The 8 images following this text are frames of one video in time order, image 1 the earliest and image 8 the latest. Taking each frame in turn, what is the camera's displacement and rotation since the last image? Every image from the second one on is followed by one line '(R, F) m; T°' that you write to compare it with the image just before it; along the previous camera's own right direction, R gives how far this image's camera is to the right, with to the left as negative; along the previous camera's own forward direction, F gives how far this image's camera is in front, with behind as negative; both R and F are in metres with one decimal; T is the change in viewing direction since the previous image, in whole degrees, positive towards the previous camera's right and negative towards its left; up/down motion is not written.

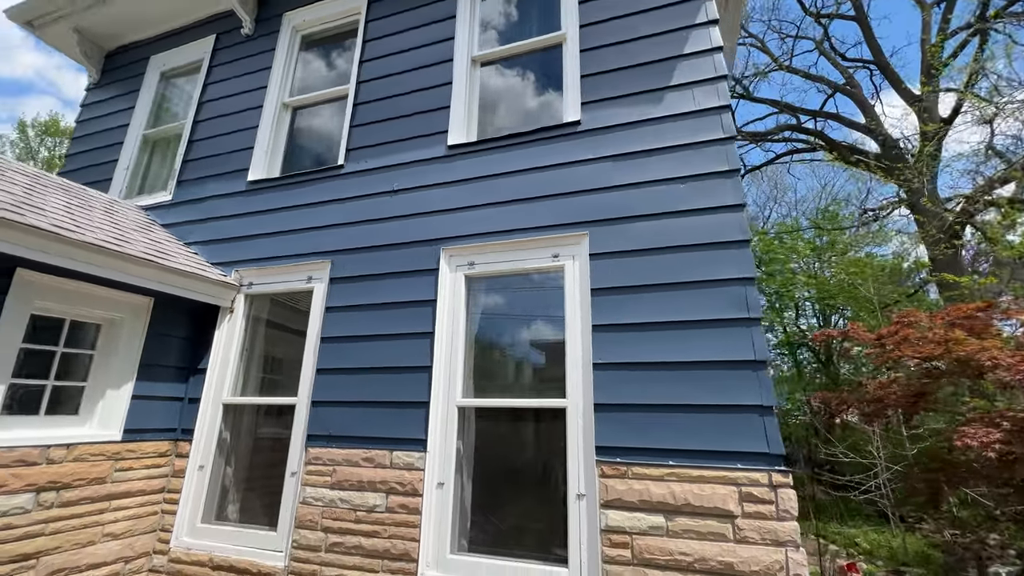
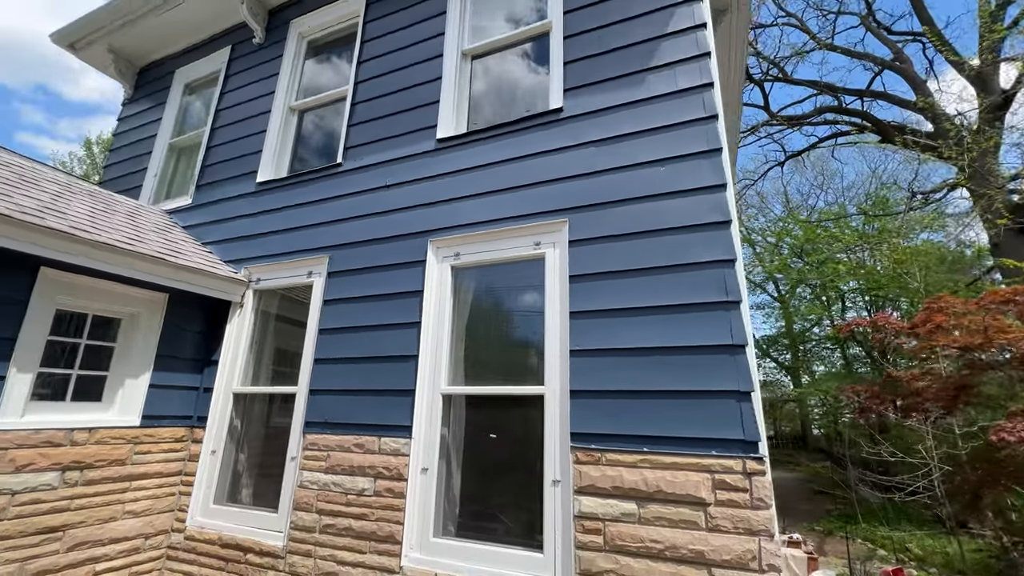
(+0.3, 0.0) m; -5°
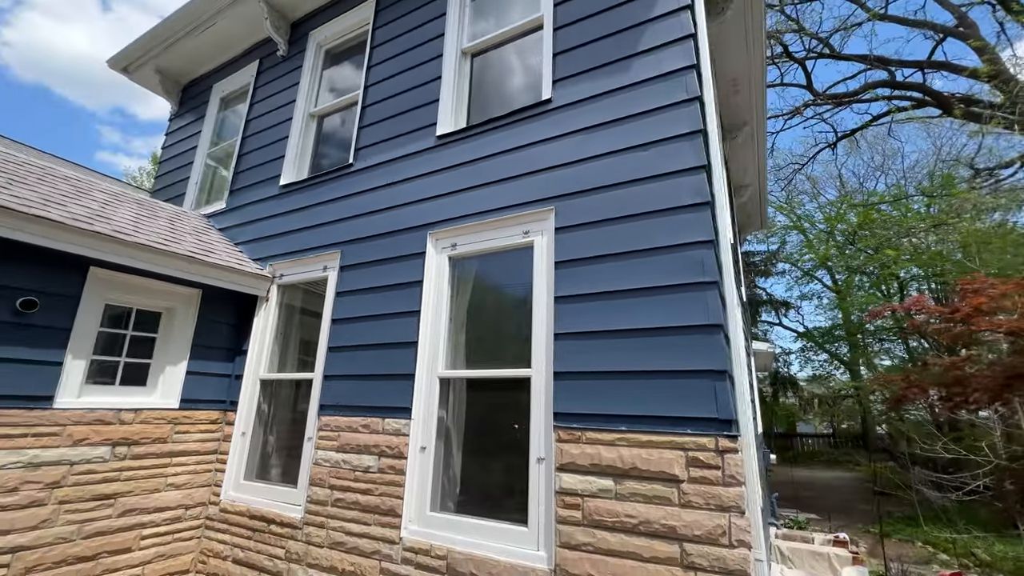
(+0.3, -0.1) m; -5°
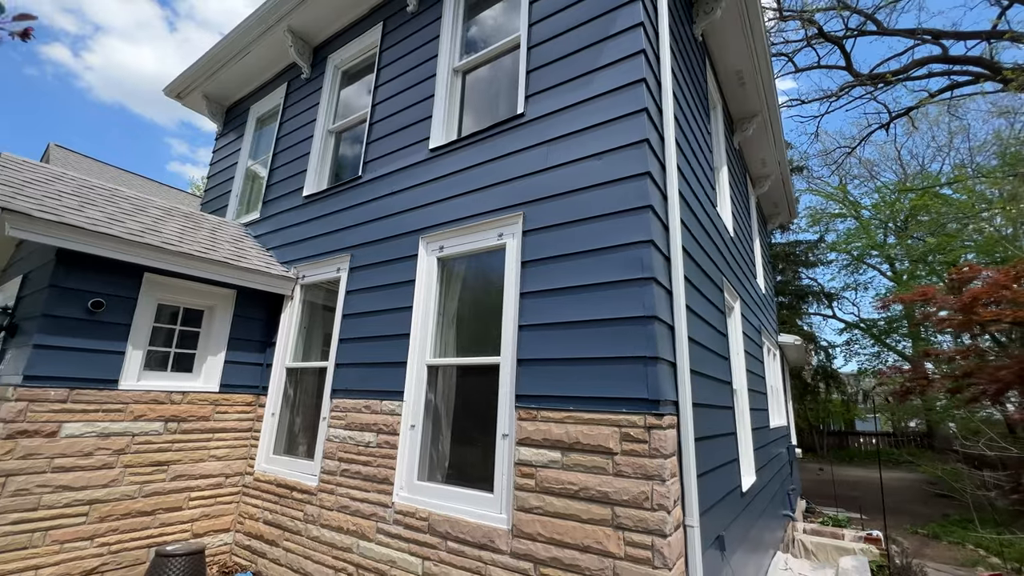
(+0.4, -0.3) m; -6°
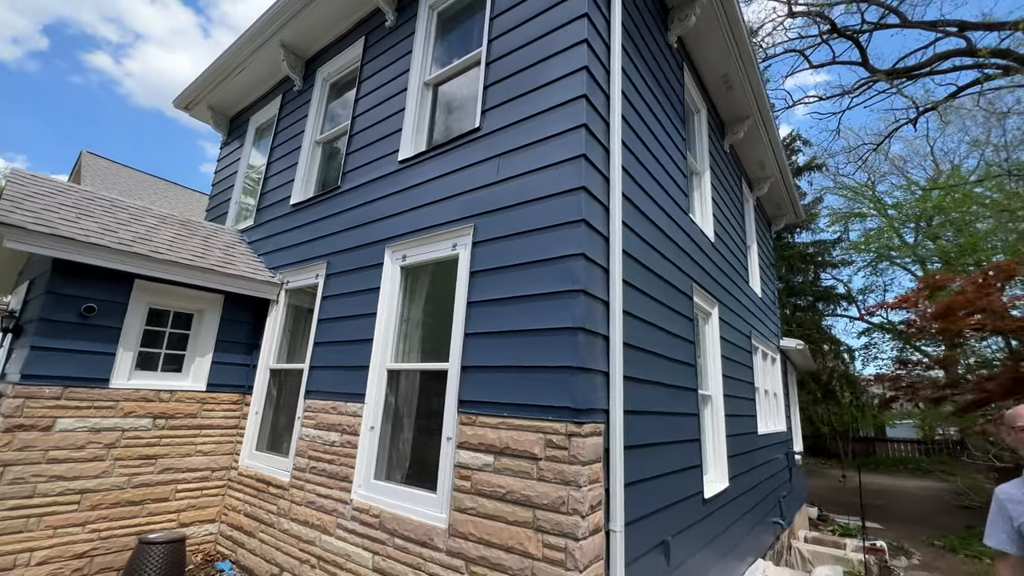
(+0.5, -0.1) m; -3°
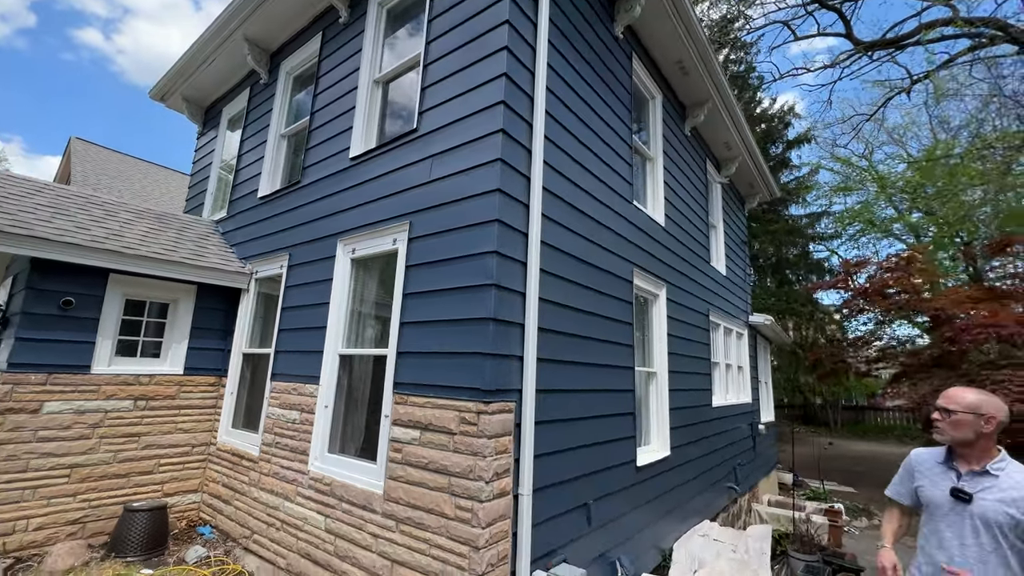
(+0.5, -0.3) m; 0°
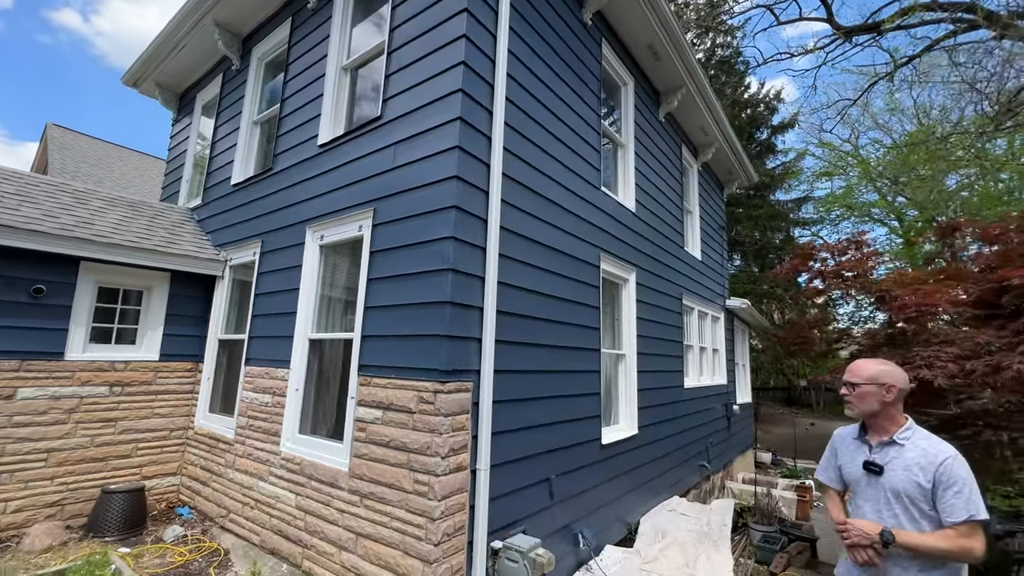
(+0.2, -0.1) m; +1°
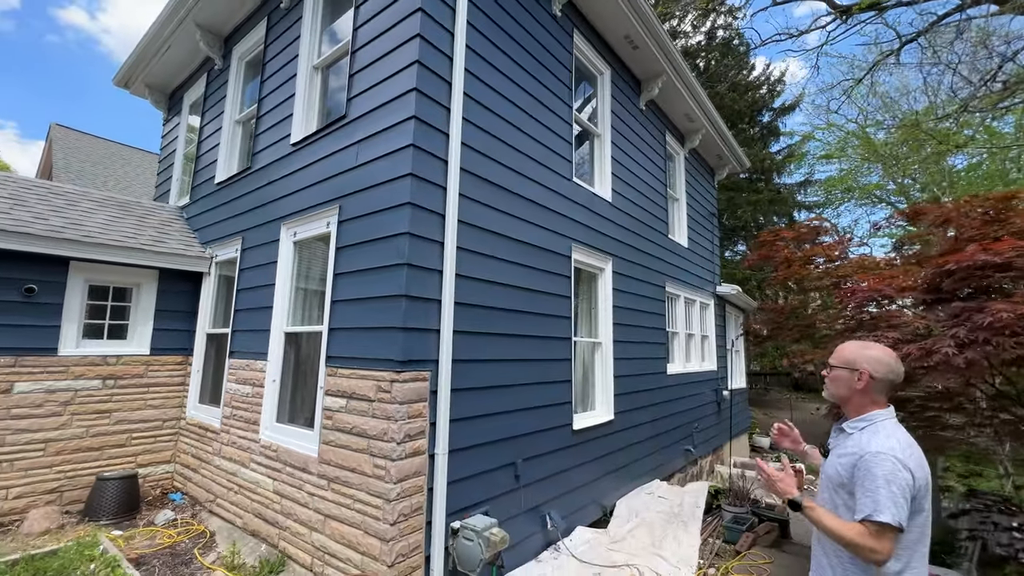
(+0.3, -0.1) m; -1°
